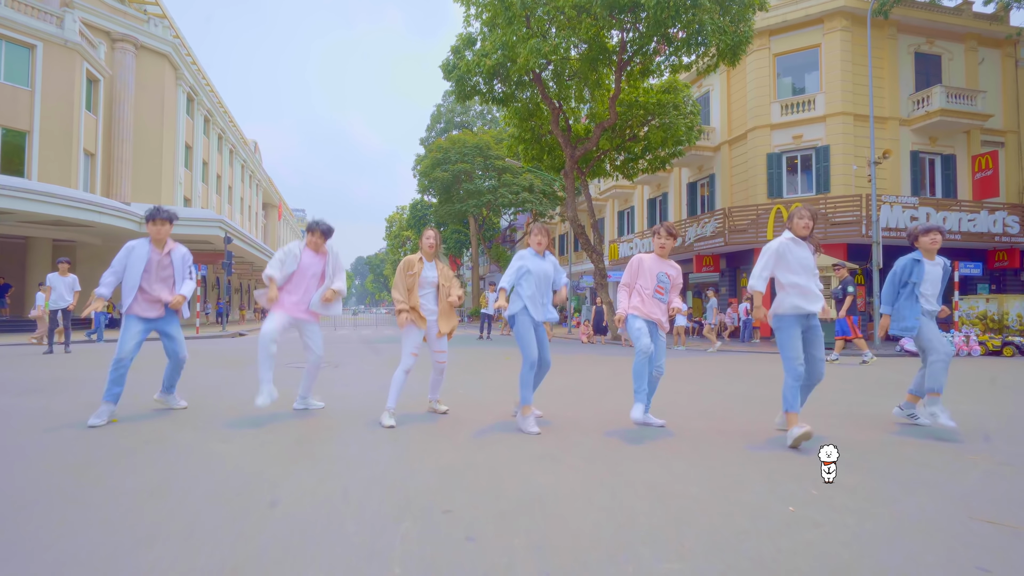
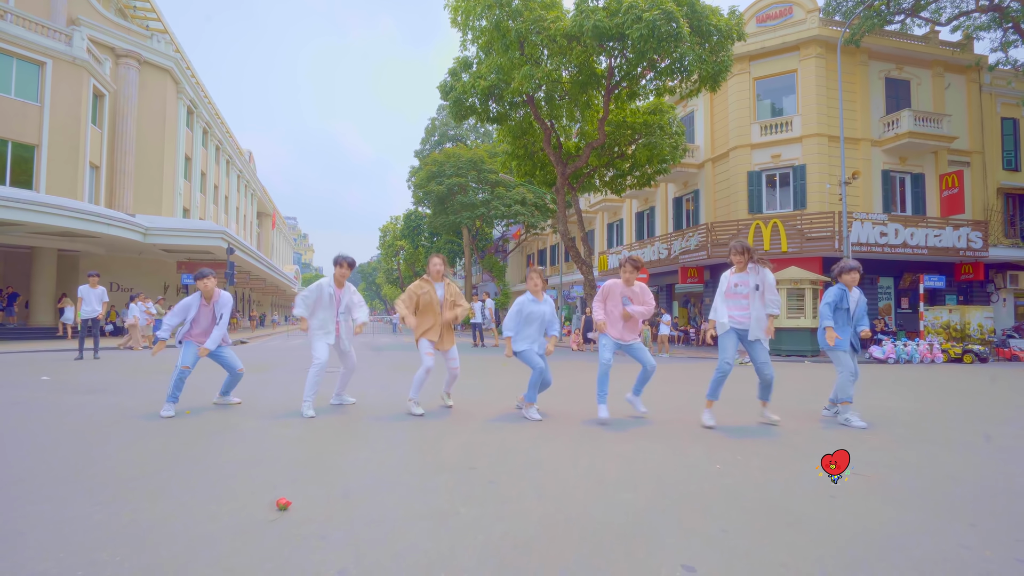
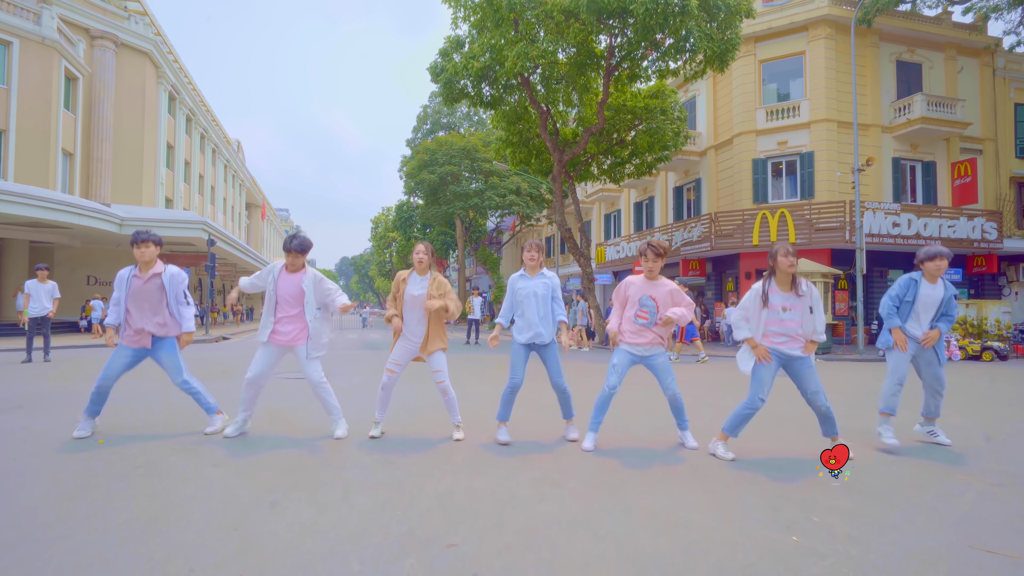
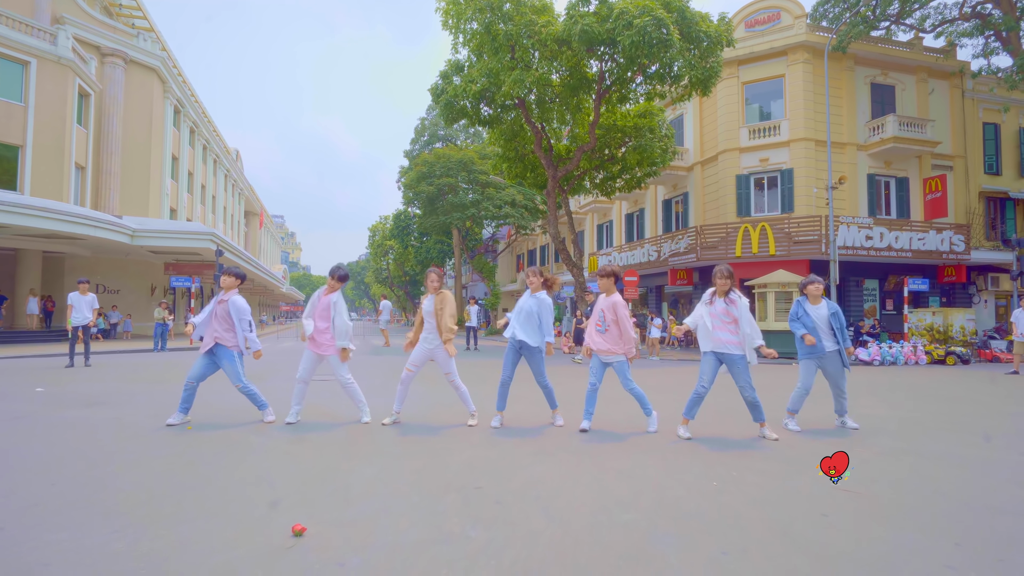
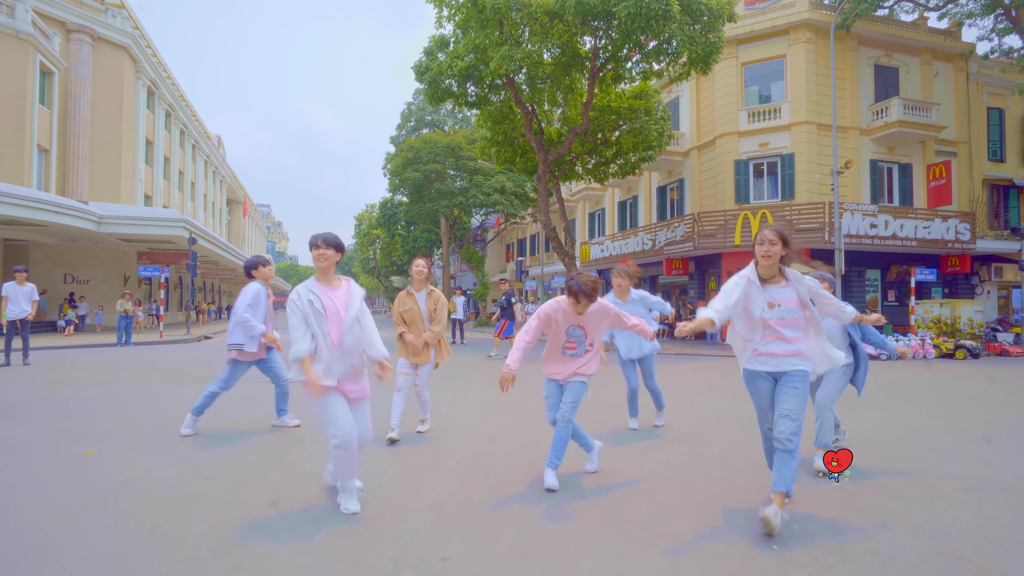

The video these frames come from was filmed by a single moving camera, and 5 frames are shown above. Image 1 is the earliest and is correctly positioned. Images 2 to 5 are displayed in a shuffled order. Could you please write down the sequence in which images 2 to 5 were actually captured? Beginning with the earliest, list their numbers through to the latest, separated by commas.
2, 3, 4, 5
